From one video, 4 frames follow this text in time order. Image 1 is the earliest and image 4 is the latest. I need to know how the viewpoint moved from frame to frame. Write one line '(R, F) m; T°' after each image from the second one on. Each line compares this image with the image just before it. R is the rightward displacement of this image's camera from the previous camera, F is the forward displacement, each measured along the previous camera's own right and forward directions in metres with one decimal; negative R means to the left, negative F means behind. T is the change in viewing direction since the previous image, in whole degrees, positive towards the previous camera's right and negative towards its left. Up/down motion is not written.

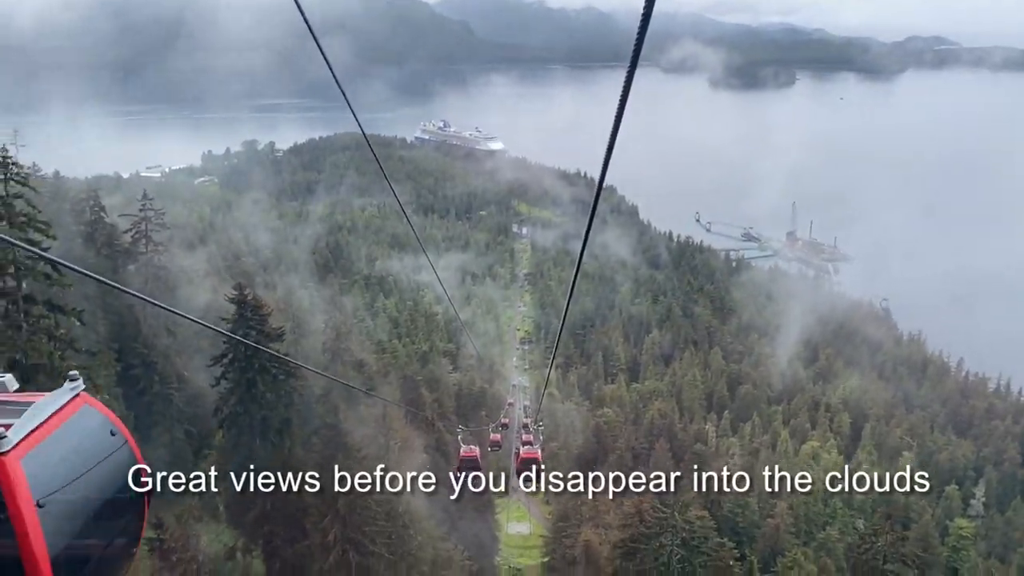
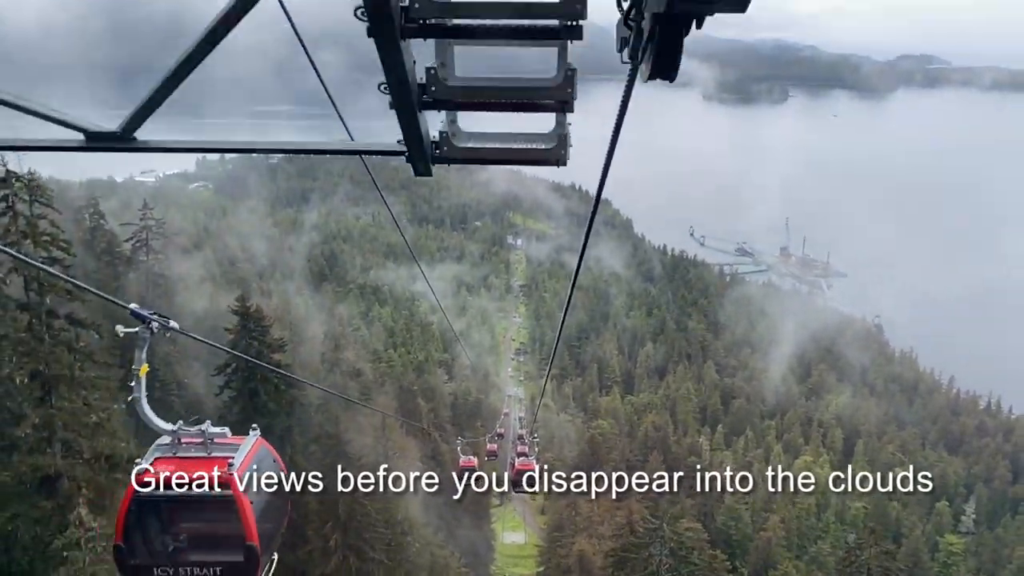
(-0.2, -0.3) m; 0°
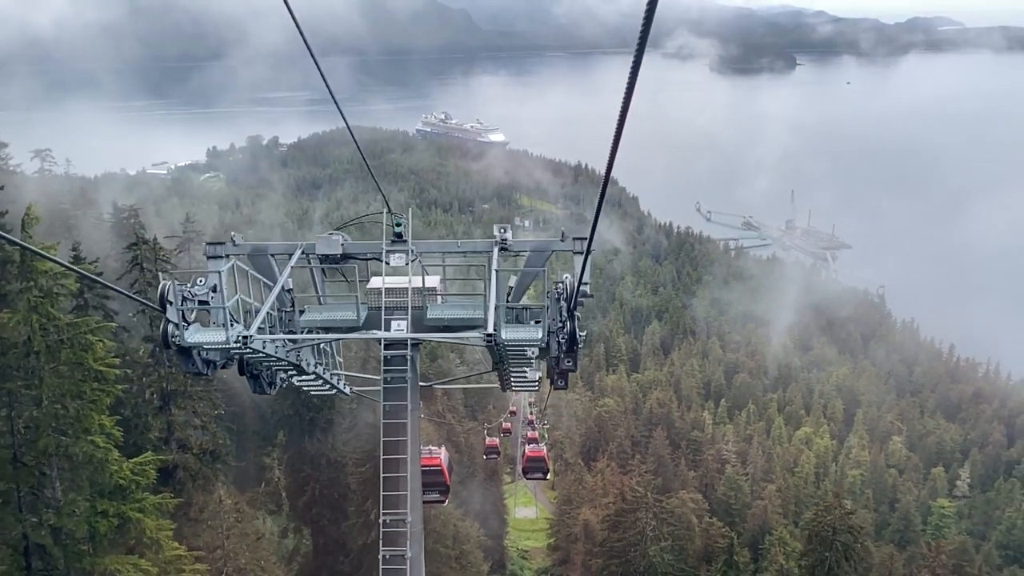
(+0.1, -3.2) m; -1°
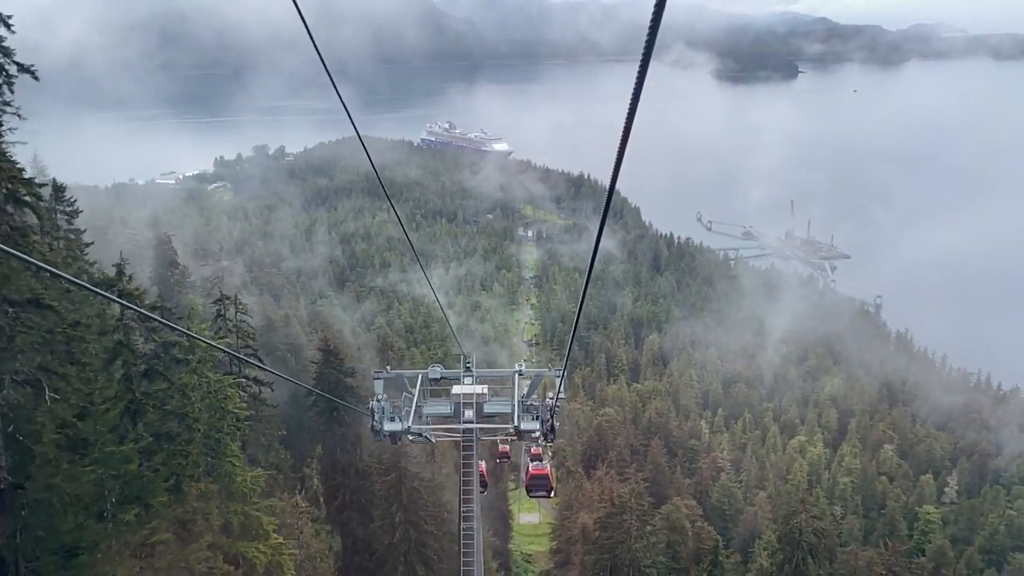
(-0.1, -3.2) m; 0°
